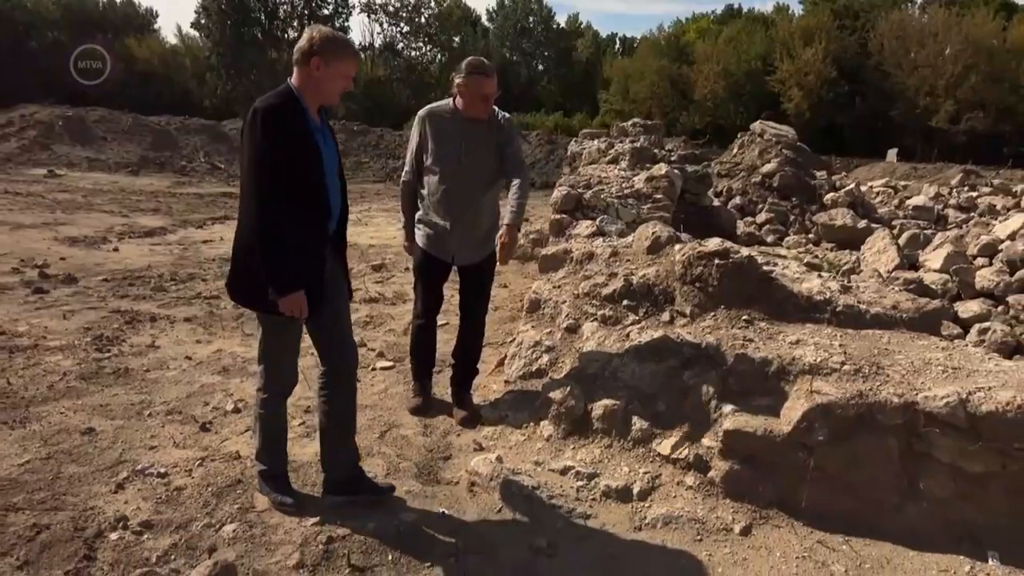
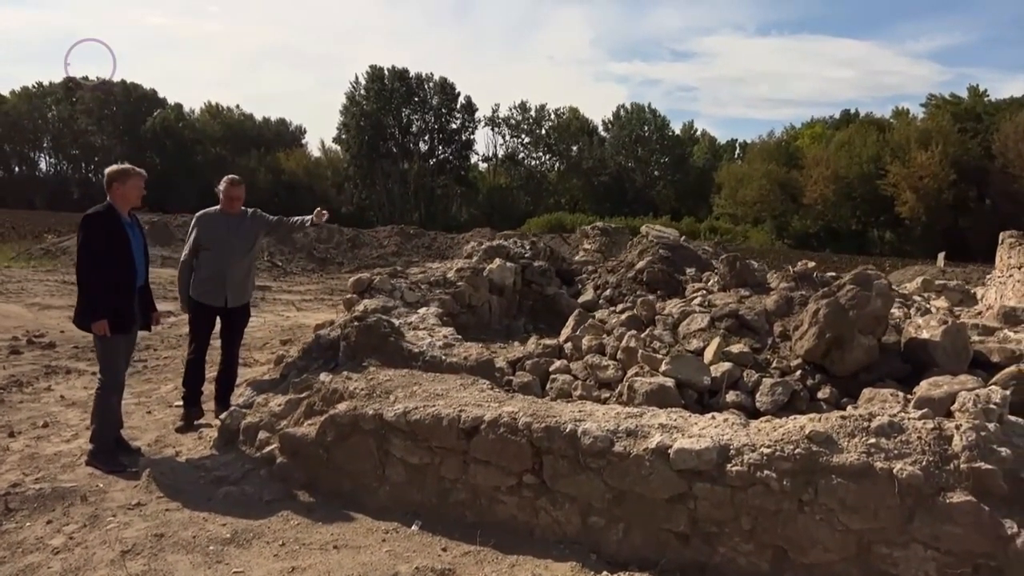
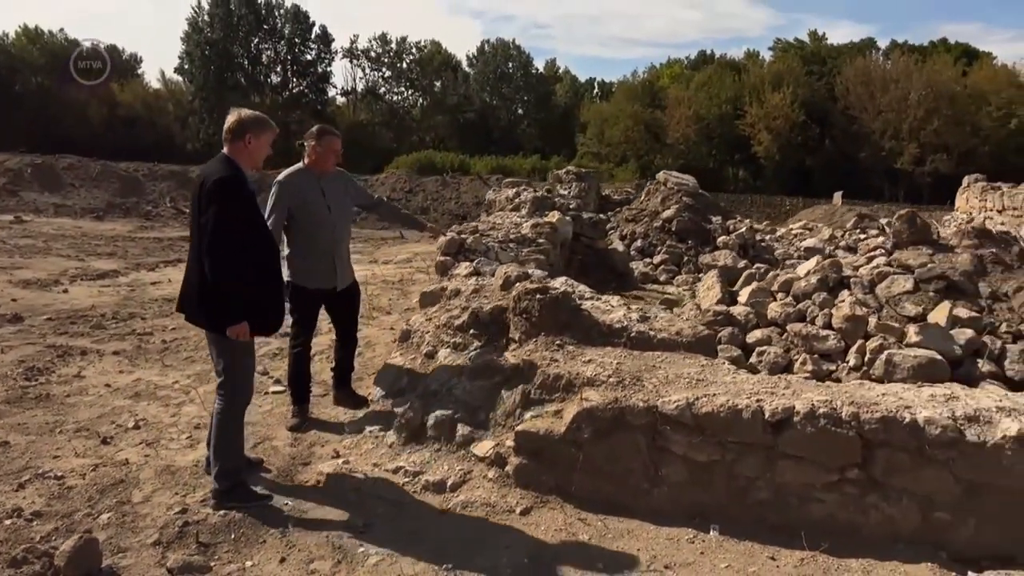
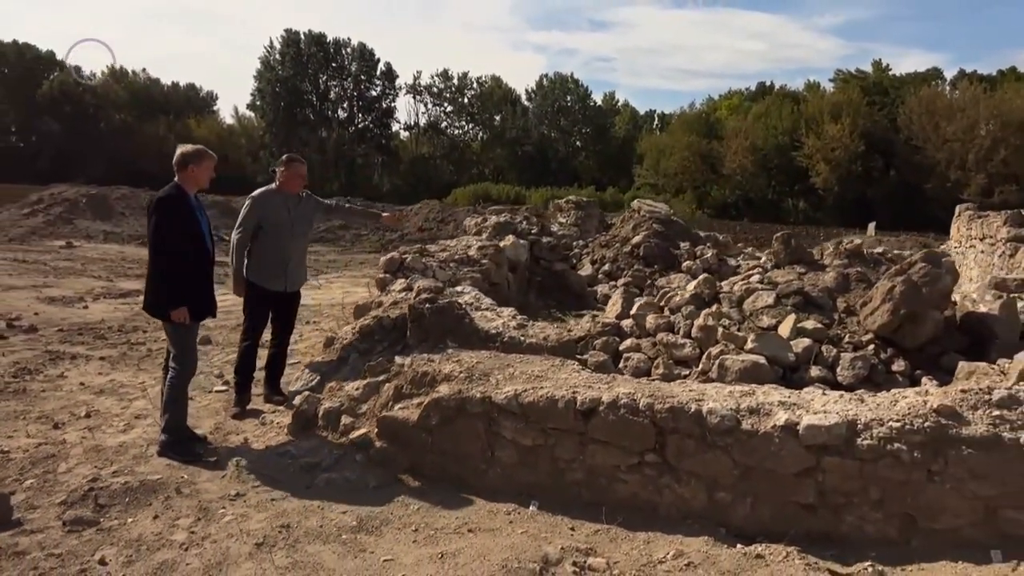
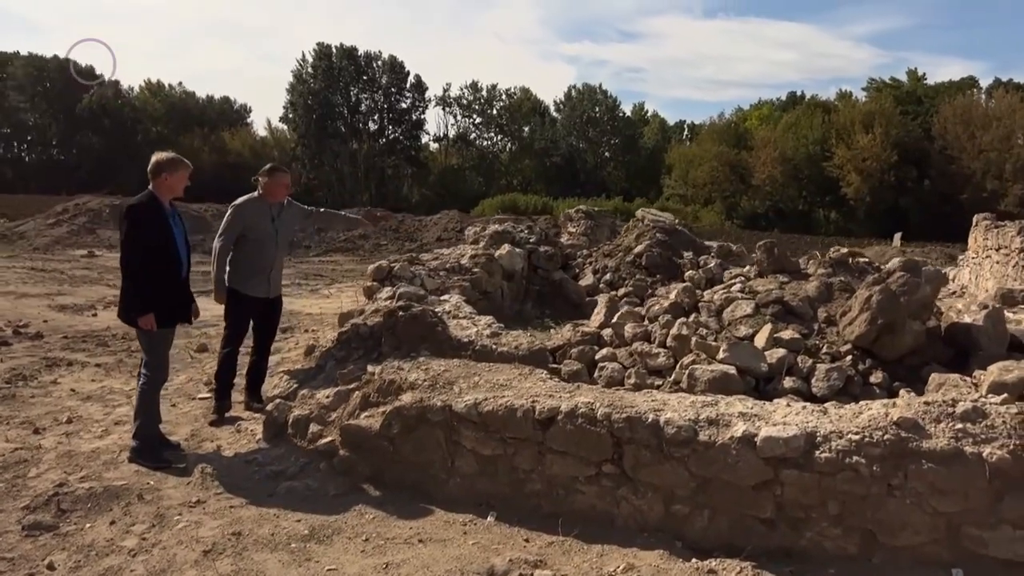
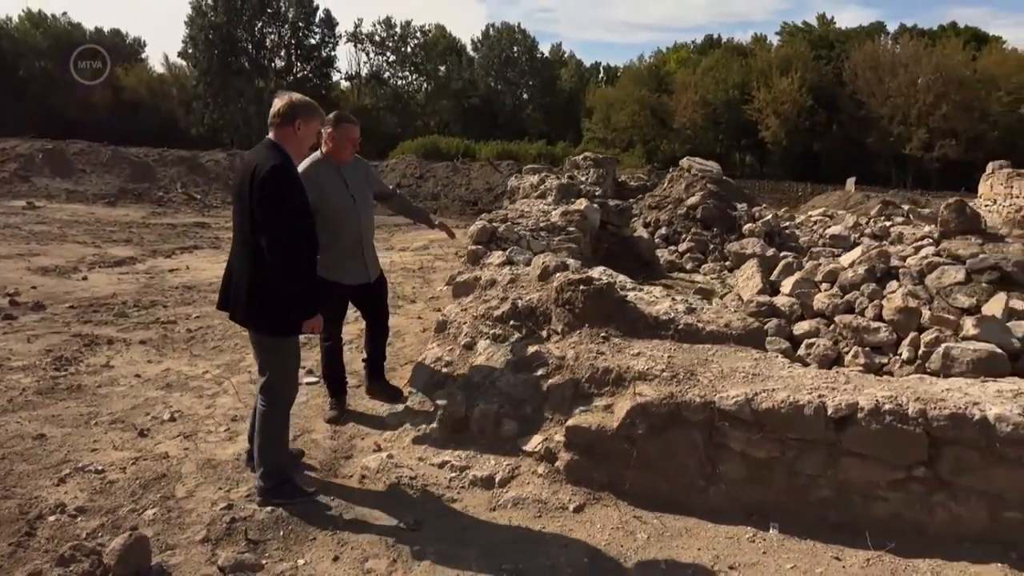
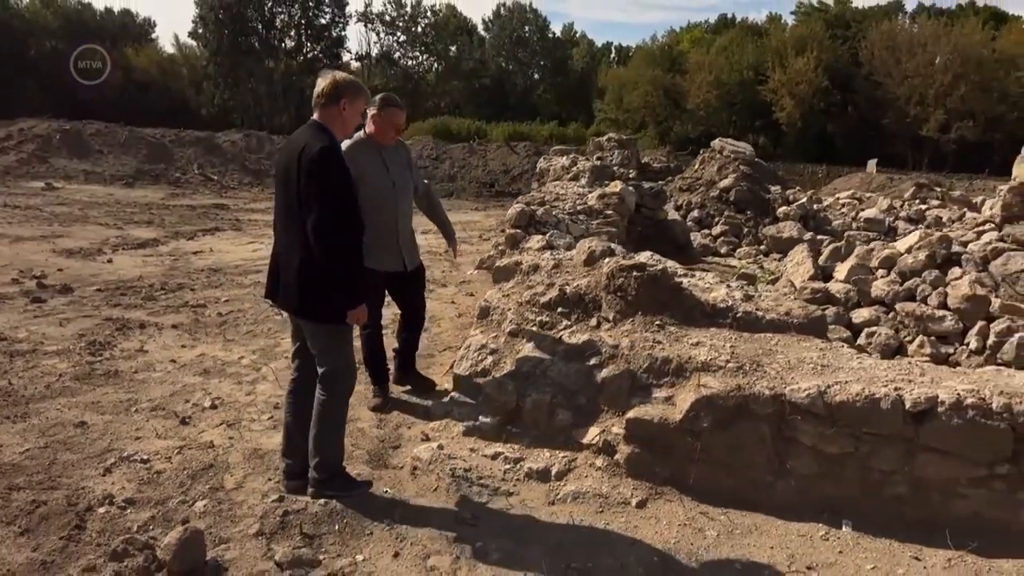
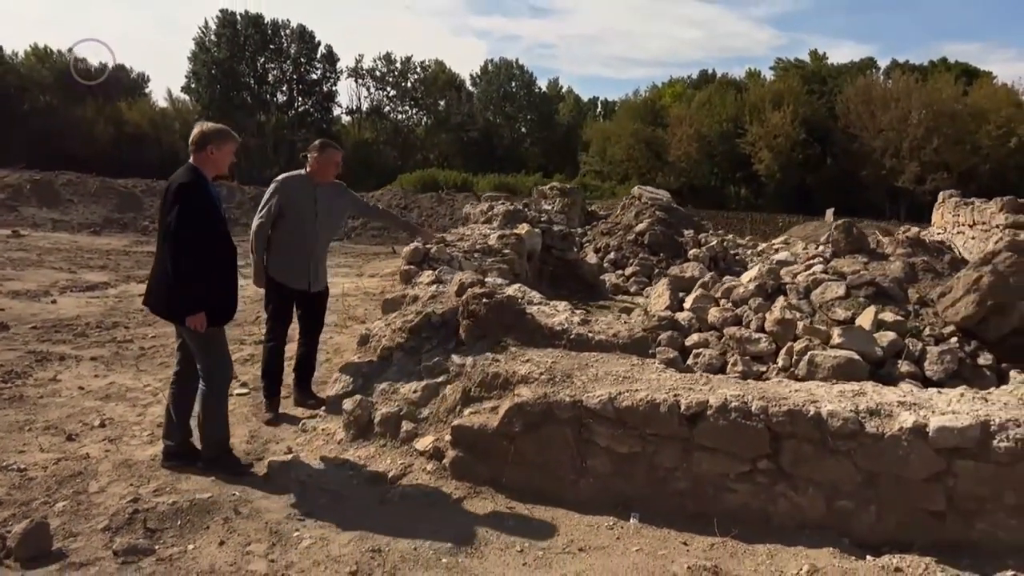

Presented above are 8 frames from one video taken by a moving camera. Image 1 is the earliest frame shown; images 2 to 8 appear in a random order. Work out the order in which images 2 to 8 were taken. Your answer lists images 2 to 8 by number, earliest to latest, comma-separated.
7, 6, 3, 8, 4, 5, 2
